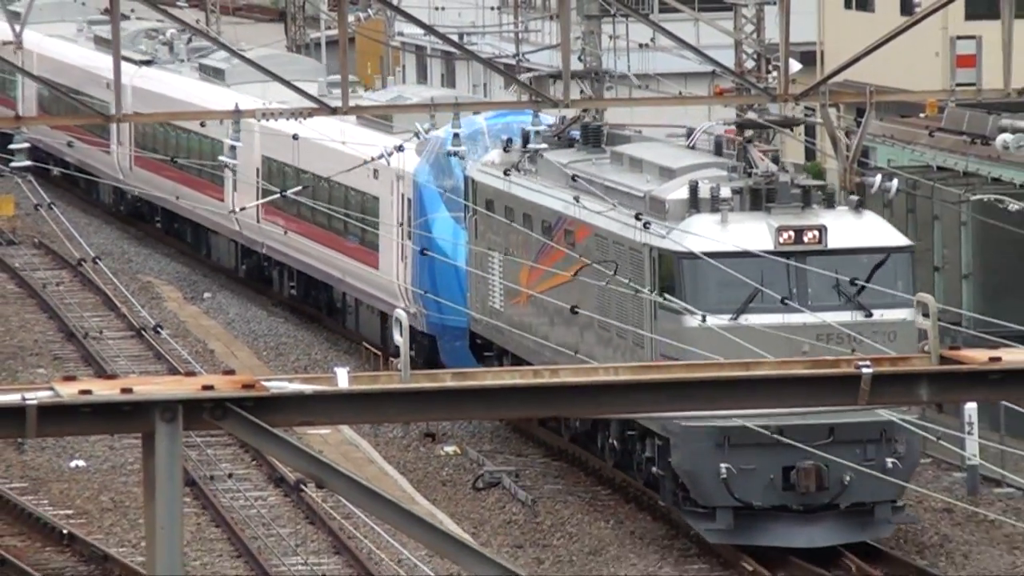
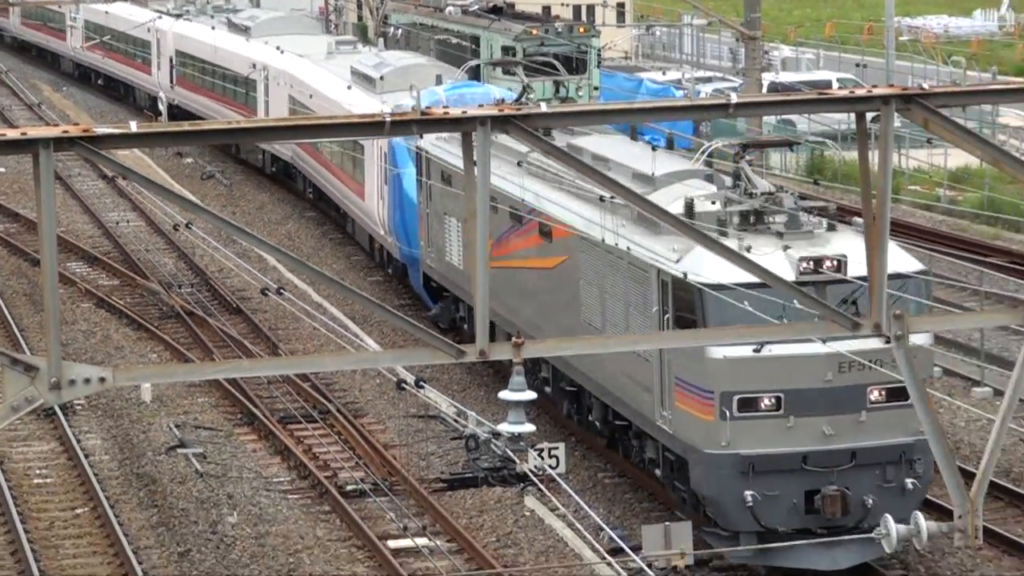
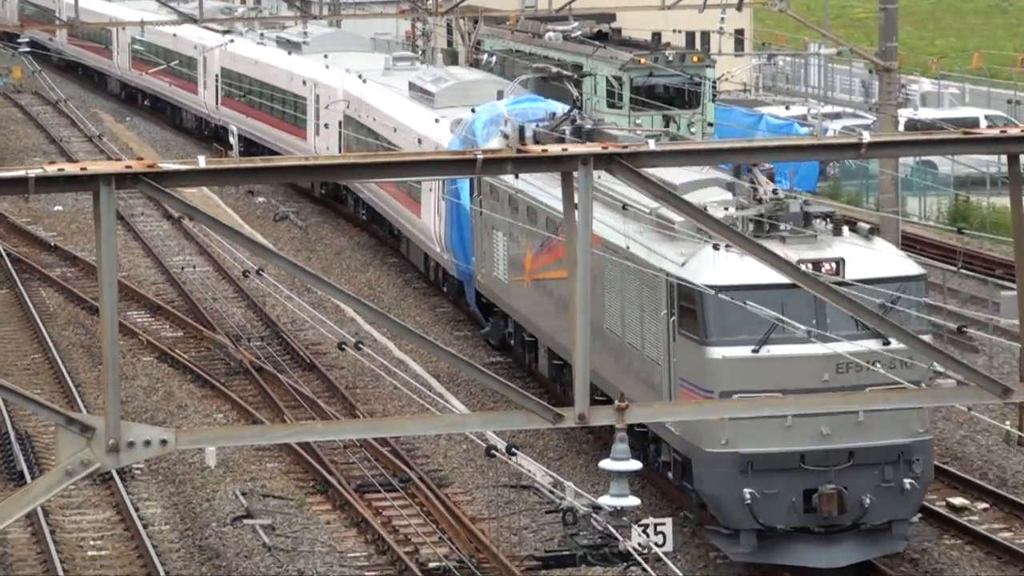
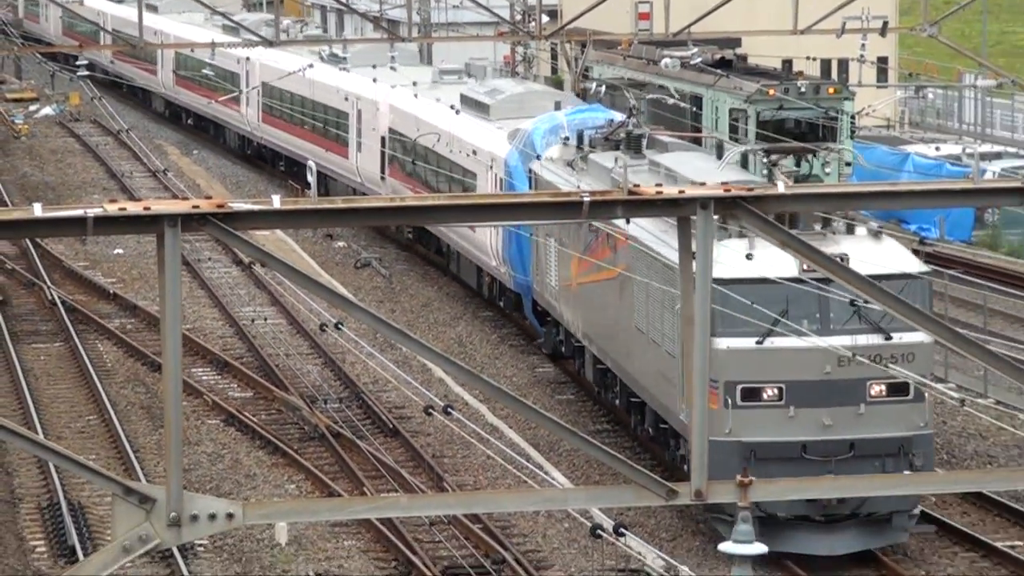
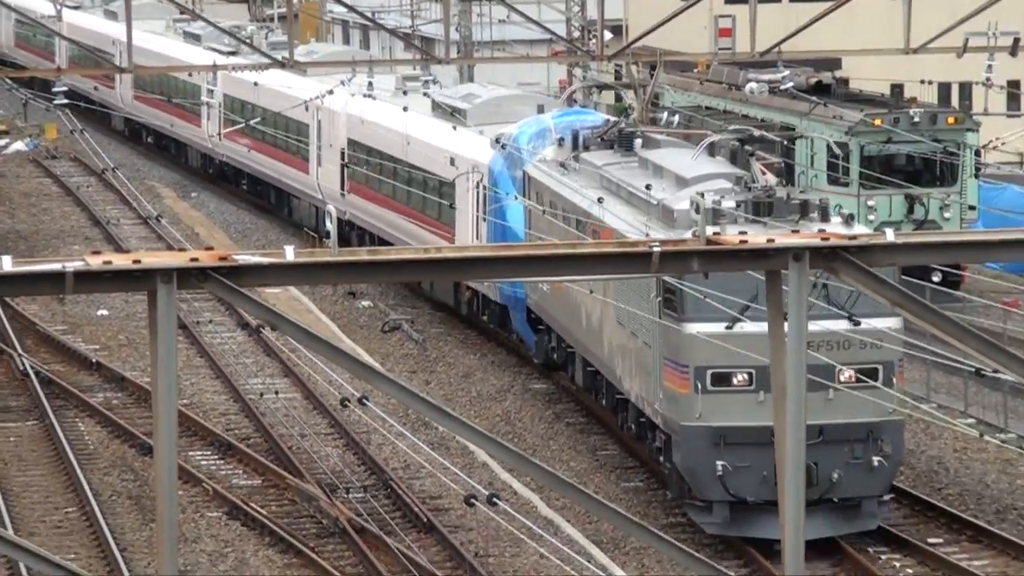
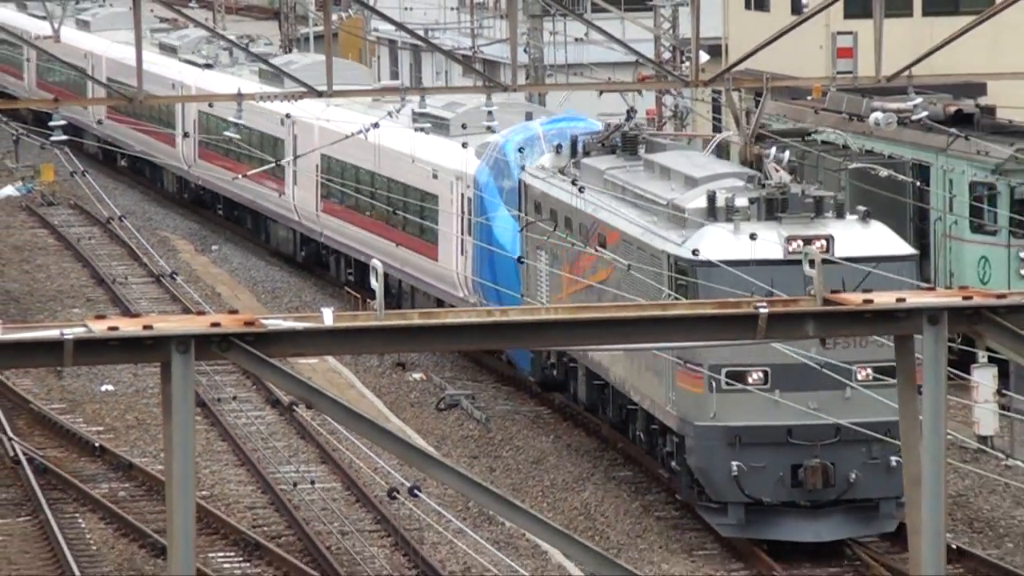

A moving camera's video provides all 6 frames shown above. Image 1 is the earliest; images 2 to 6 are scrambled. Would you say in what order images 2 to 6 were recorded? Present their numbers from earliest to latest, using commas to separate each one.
6, 5, 4, 3, 2
